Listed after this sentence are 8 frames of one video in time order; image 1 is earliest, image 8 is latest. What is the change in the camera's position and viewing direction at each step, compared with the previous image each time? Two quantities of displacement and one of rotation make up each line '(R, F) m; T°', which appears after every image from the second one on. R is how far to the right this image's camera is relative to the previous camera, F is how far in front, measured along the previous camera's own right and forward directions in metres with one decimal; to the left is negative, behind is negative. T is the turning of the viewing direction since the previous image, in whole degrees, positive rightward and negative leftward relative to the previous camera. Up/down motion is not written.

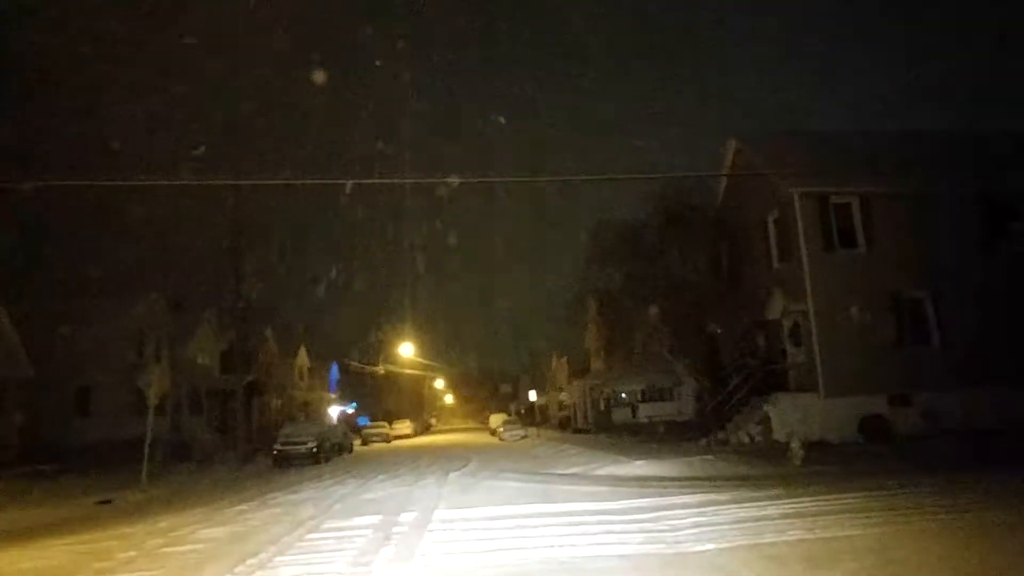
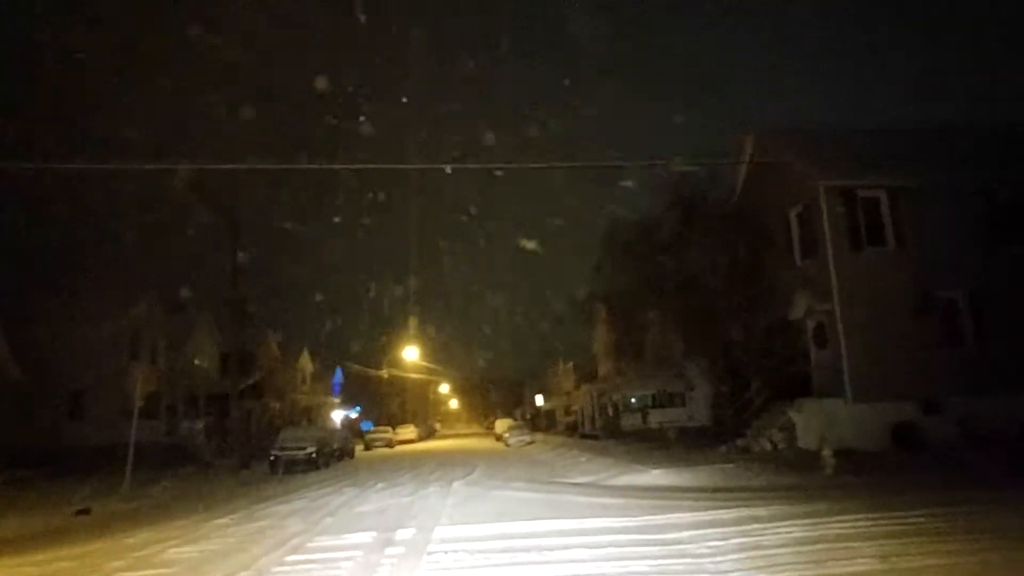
(-0.1, +1.5) m; 0°
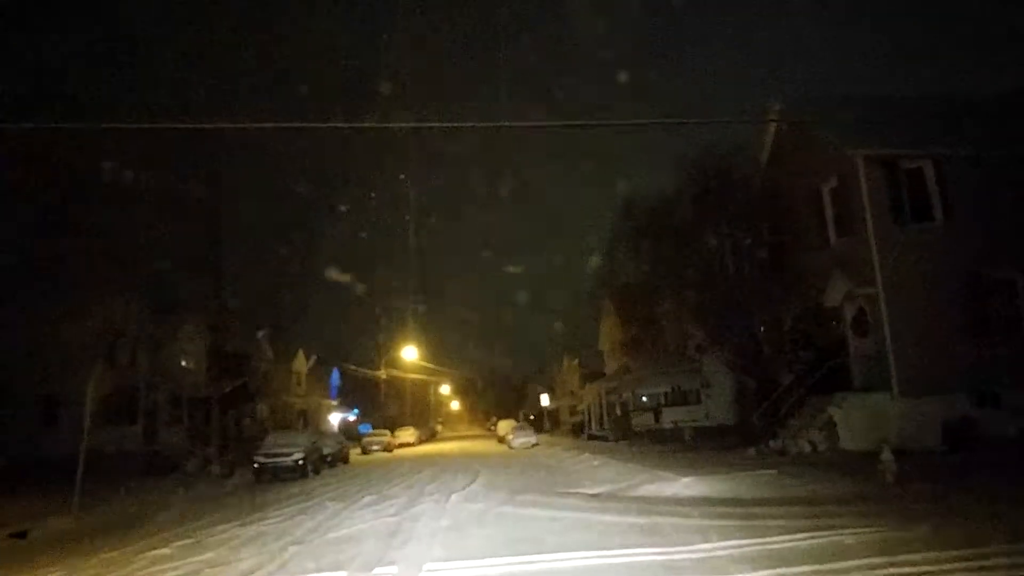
(-0.1, +2.9) m; 0°
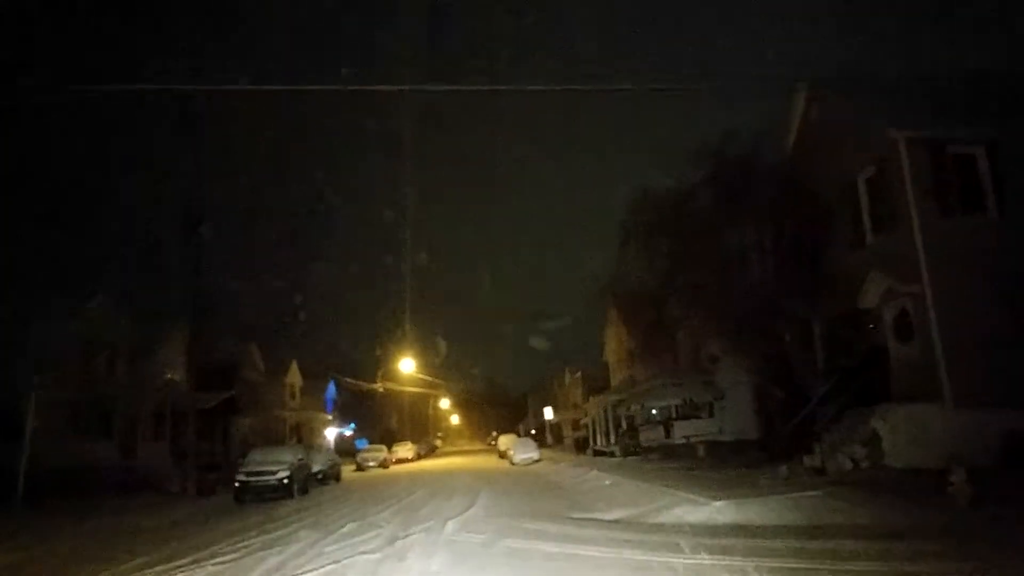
(-0.1, +2.5) m; 0°
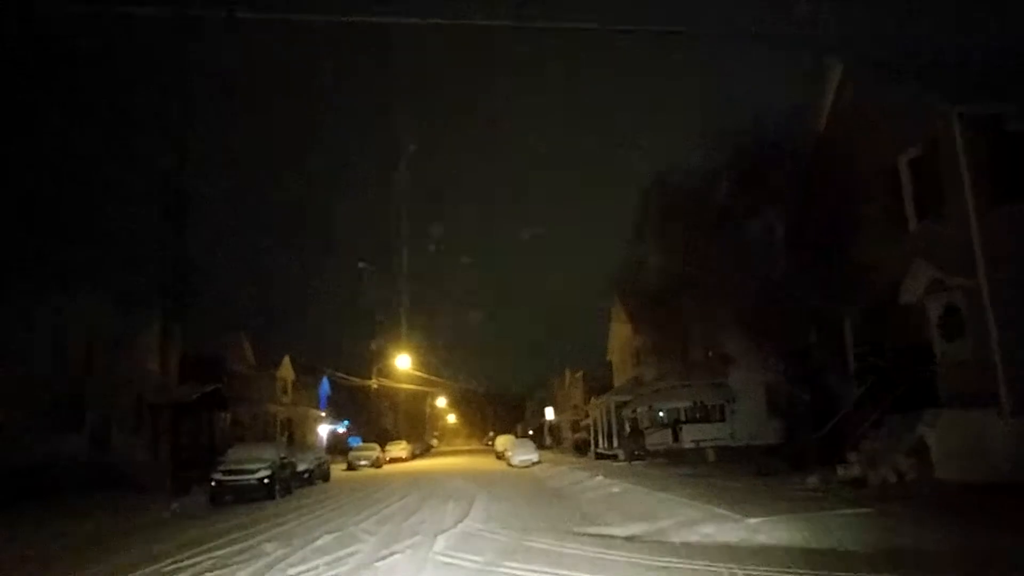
(-0.1, +2.3) m; 0°
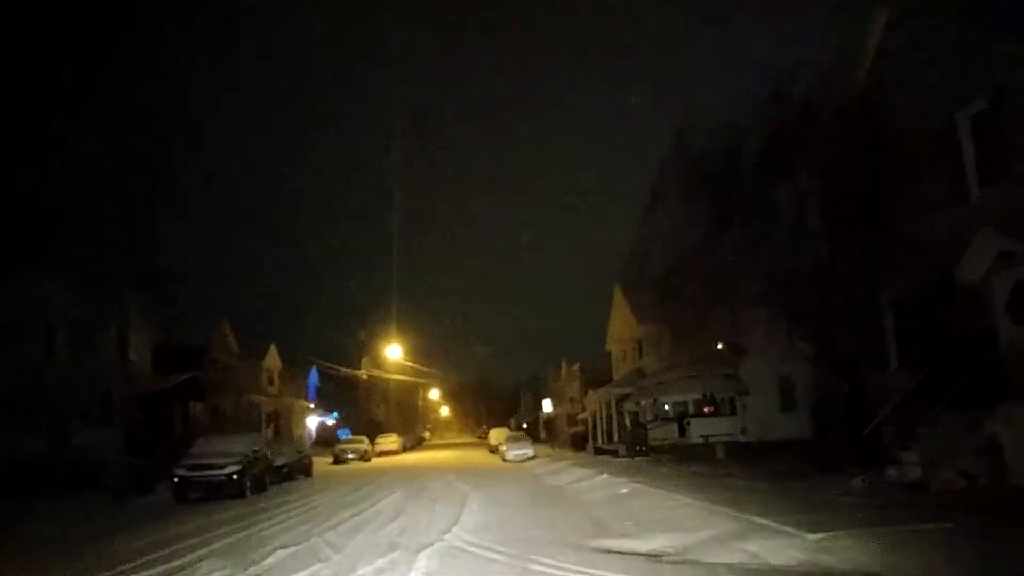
(-0.1, +2.7) m; 0°
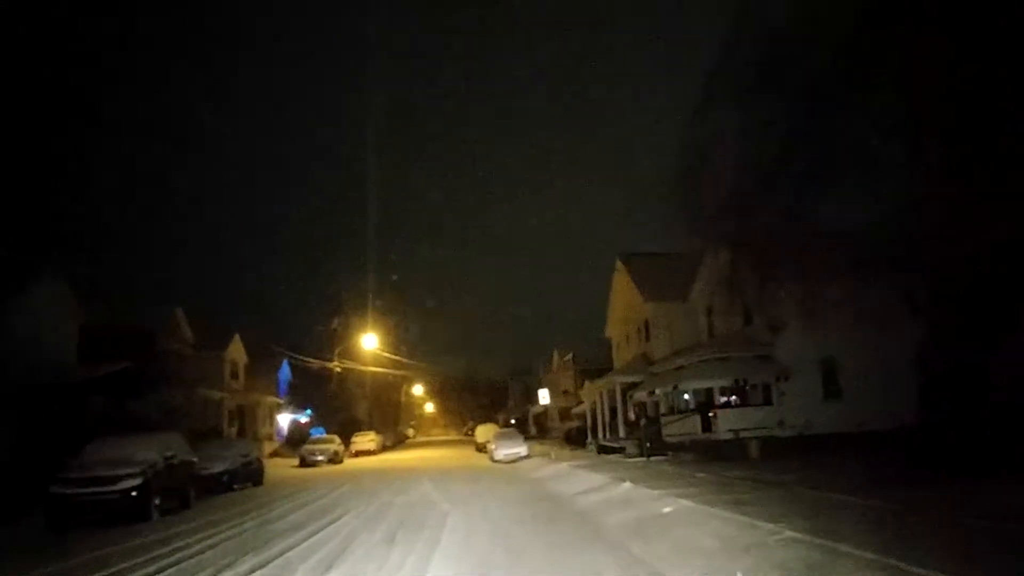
(-0.1, +6.3) m; +1°
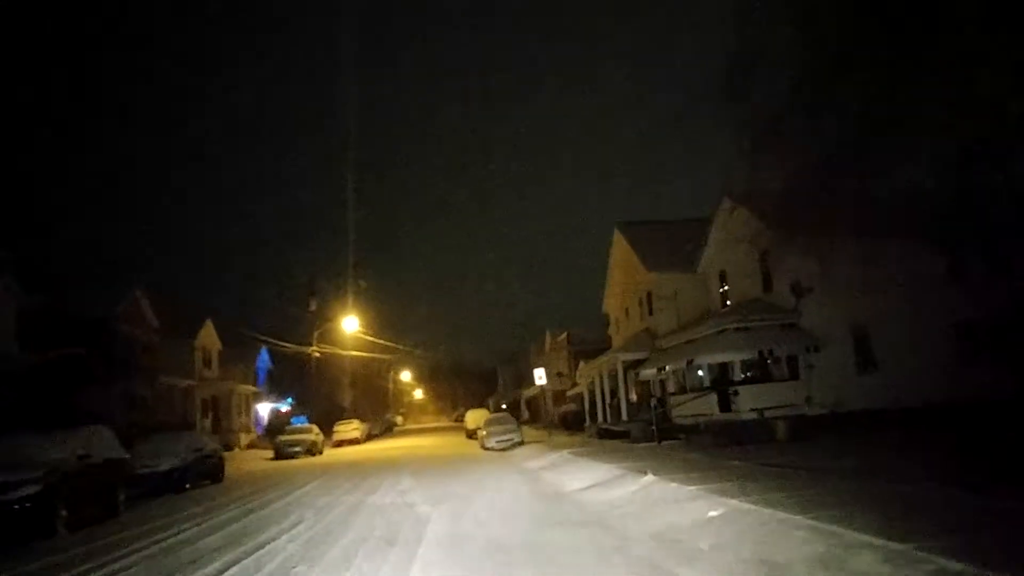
(-0.1, +3.8) m; +1°
